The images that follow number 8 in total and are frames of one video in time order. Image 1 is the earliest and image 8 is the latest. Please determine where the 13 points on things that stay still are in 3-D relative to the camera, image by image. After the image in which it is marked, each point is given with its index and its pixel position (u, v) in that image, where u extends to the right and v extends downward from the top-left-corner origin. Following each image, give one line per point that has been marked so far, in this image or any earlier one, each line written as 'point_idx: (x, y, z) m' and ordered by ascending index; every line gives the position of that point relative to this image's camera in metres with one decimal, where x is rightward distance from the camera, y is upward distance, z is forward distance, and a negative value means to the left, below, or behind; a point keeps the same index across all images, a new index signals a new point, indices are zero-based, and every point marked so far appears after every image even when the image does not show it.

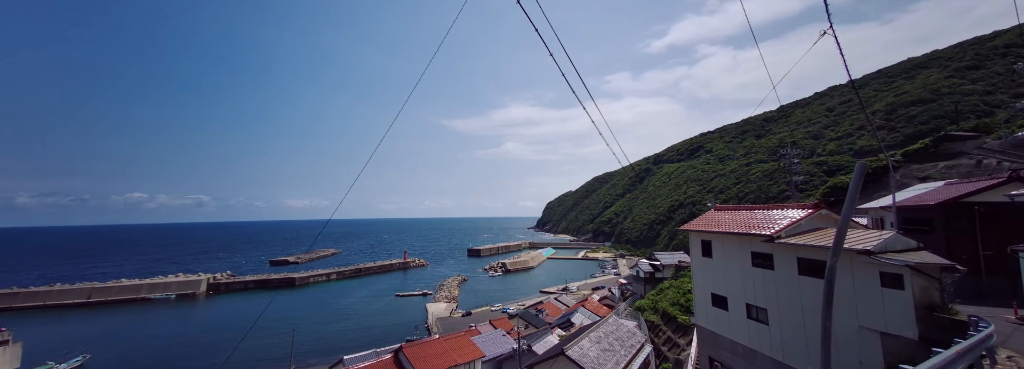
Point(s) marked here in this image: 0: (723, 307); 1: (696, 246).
0: (+5.4, -3.2, +9.4) m
1: (+5.1, -1.9, +10.4) m
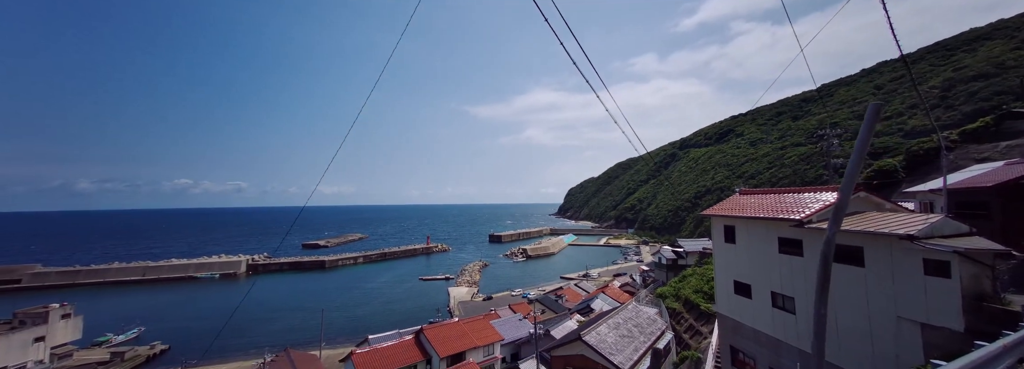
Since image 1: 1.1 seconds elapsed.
0: (+5.7, -2.8, +9.0) m
1: (+5.5, -1.4, +9.9) m
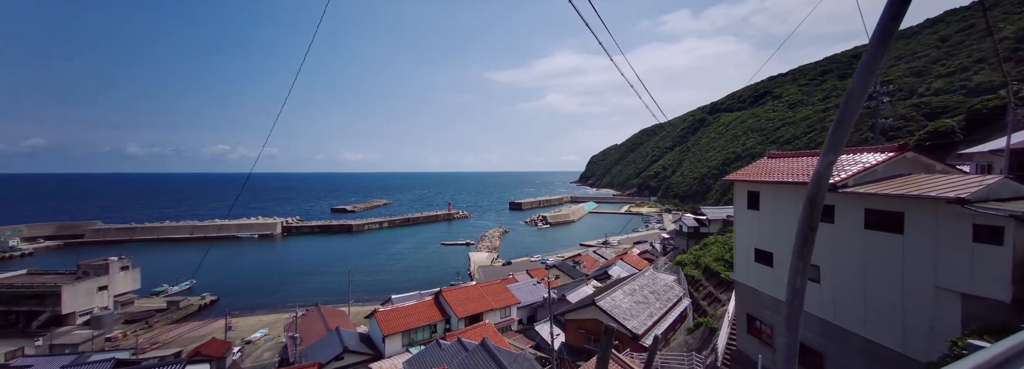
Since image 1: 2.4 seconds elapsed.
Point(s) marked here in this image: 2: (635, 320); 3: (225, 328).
0: (+5.9, -1.9, +8.6) m
1: (+5.8, -0.4, +9.4) m
2: (+3.6, -3.9, +11.0) m
3: (-12.6, -6.2, +16.5) m
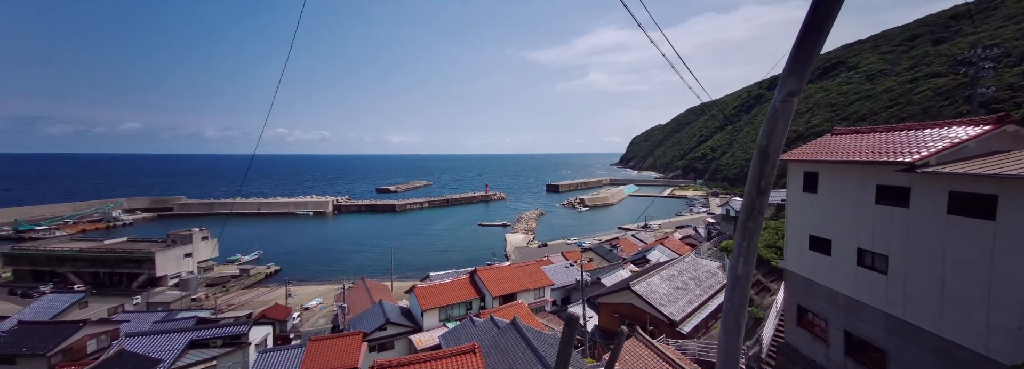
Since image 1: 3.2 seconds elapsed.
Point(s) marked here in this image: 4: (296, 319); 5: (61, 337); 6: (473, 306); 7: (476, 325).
0: (+6.4, -1.4, +7.8) m
1: (+6.5, +0.1, +8.6) m
2: (+4.5, -3.4, +10.5) m
3: (-11.0, -5.3, +18.0) m
4: (-9.2, -5.6, +15.8) m
5: (-13.9, -4.7, +11.7) m
6: (-1.4, -4.4, +13.6) m
7: (-1.1, -4.2, +11.4) m
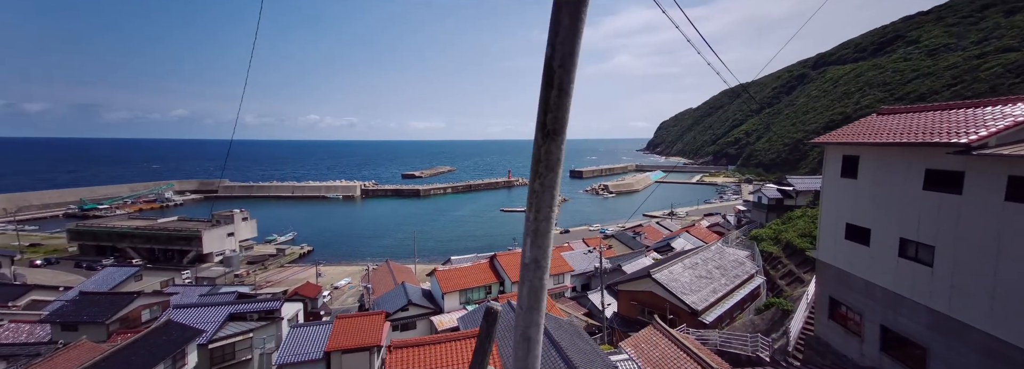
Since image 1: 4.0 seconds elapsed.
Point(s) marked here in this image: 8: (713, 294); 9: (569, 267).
0: (+6.7, -1.1, +7.2) m
1: (+6.7, +0.4, +7.9) m
2: (+4.9, -2.9, +10.2) m
3: (-9.9, -4.5, +18.9) m
4: (-8.3, -4.9, +16.6) m
5: (-13.4, -4.1, +12.9) m
6: (-0.7, -3.8, +13.7) m
7: (-0.6, -3.8, +11.5) m
8: (+5.4, -3.0, +10.3) m
9: (+2.1, -3.1, +14.0) m
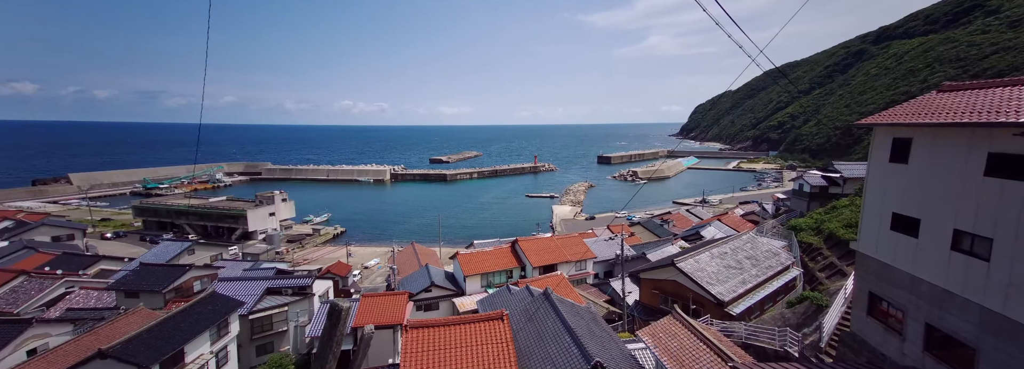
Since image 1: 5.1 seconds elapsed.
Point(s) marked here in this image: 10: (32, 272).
0: (+6.8, -0.8, +6.5) m
1: (+7.0, +0.7, +7.2) m
2: (+5.3, -2.6, +9.6) m
3: (-8.6, -3.7, +19.8) m
4: (-7.2, -4.2, +17.3) m
5: (-12.6, -3.4, +14.1) m
6: (+0.1, -3.3, +13.7) m
7: (0.0, -3.3, +11.5) m
8: (+5.9, -2.6, +9.7) m
9: (+2.9, -2.5, +13.7) m
10: (-19.3, -3.5, +15.3) m
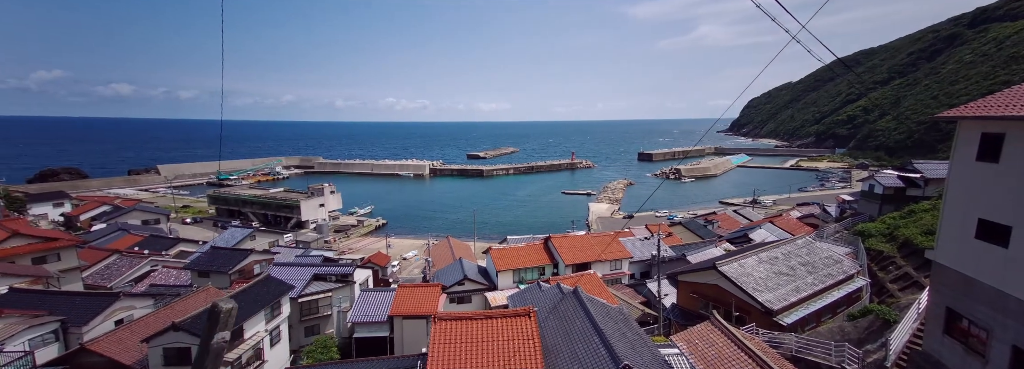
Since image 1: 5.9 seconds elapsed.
0: (+7.1, -0.8, +5.5) m
1: (+7.4, +0.7, +6.2) m
2: (+6.0, -2.5, +8.8) m
3: (-6.6, -3.4, +20.6) m
4: (-5.6, -3.9, +17.9) m
5: (-11.3, -3.1, +15.4) m
6: (+1.2, -3.1, +13.5) m
7: (+0.9, -3.1, +11.3) m
8: (+6.5, -2.5, +8.8) m
9: (+4.0, -2.4, +13.2) m
10: (-17.9, -3.0, +17.4) m
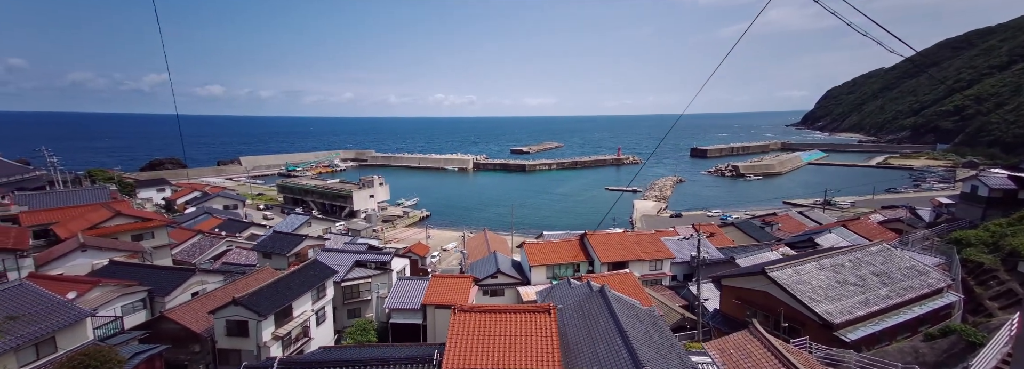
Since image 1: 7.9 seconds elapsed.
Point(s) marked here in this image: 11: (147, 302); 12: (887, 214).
0: (+7.1, -0.7, +4.2) m
1: (+7.5, +0.8, +4.8) m
2: (+6.4, -2.4, +7.6) m
3: (-4.3, -3.0, +21.2) m
4: (-3.7, -3.6, +18.4) m
5: (-9.7, -2.6, +16.7) m
6: (+2.4, -2.9, +13.0) m
7: (+1.7, -2.9, +10.8) m
8: (+6.9, -2.4, +7.6) m
9: (+5.1, -2.3, +12.2) m
10: (-15.9, -2.5, +19.7) m
11: (-12.0, -3.8, +12.4) m
12: (+16.9, -1.5, +16.0) m
